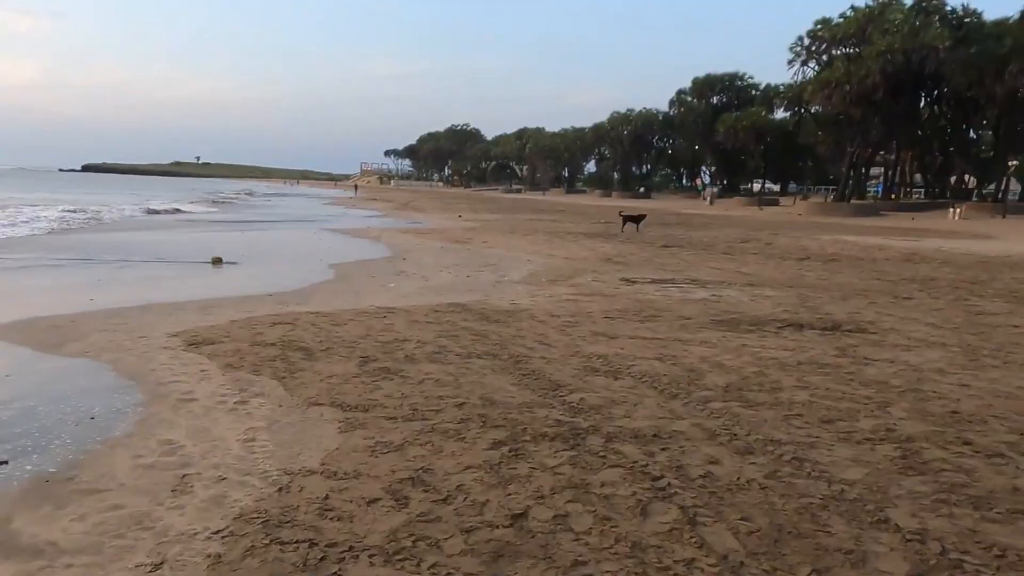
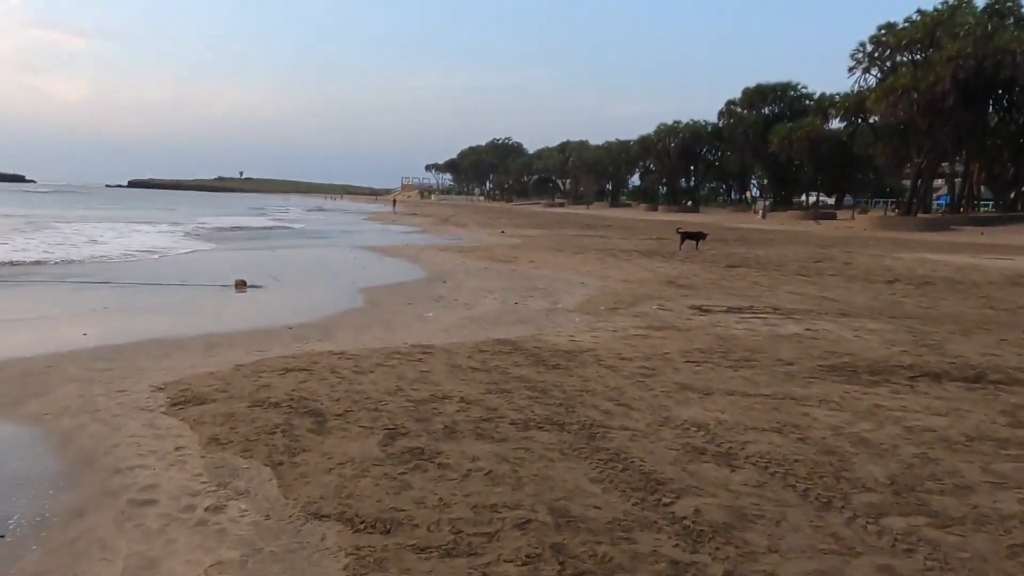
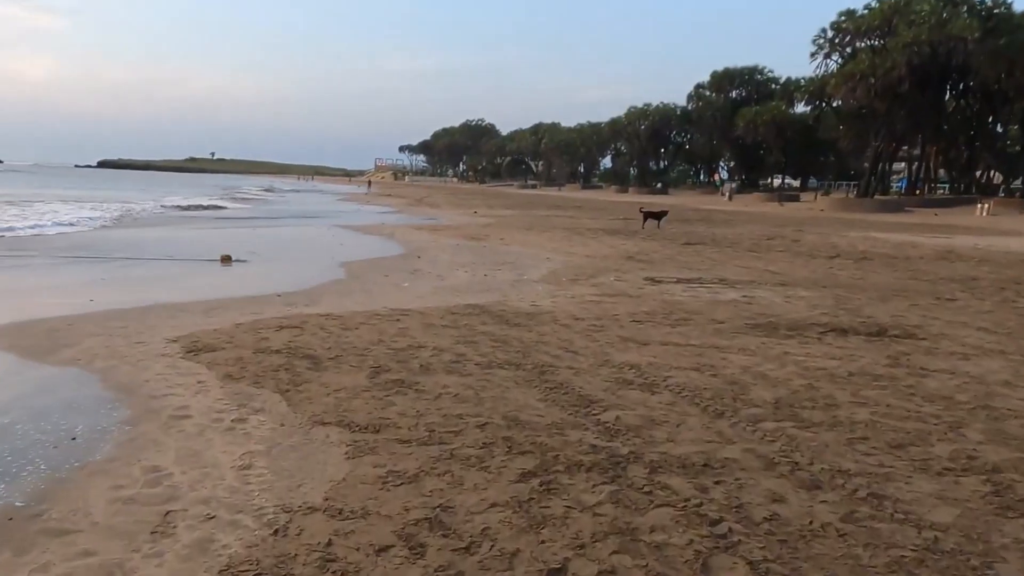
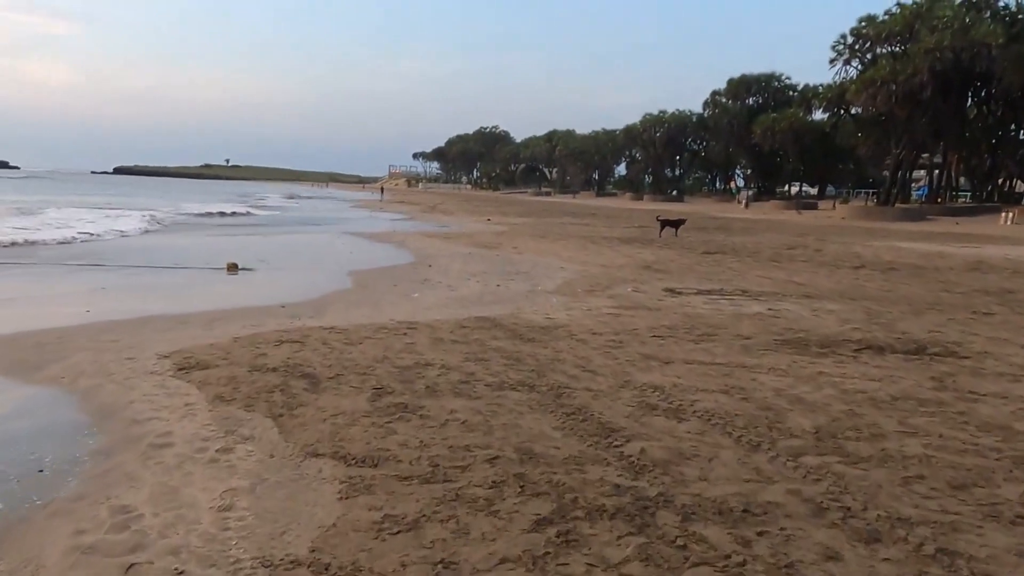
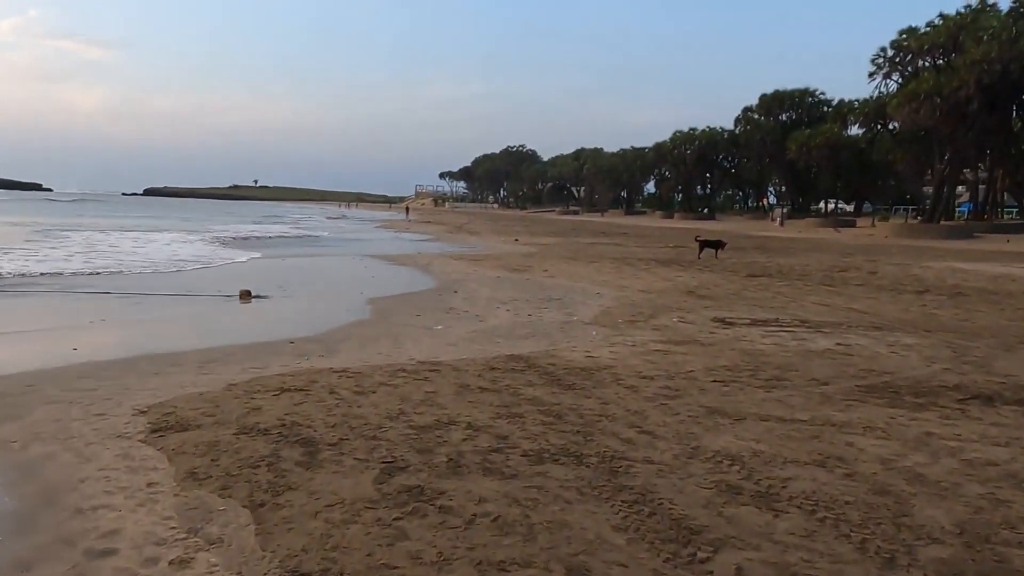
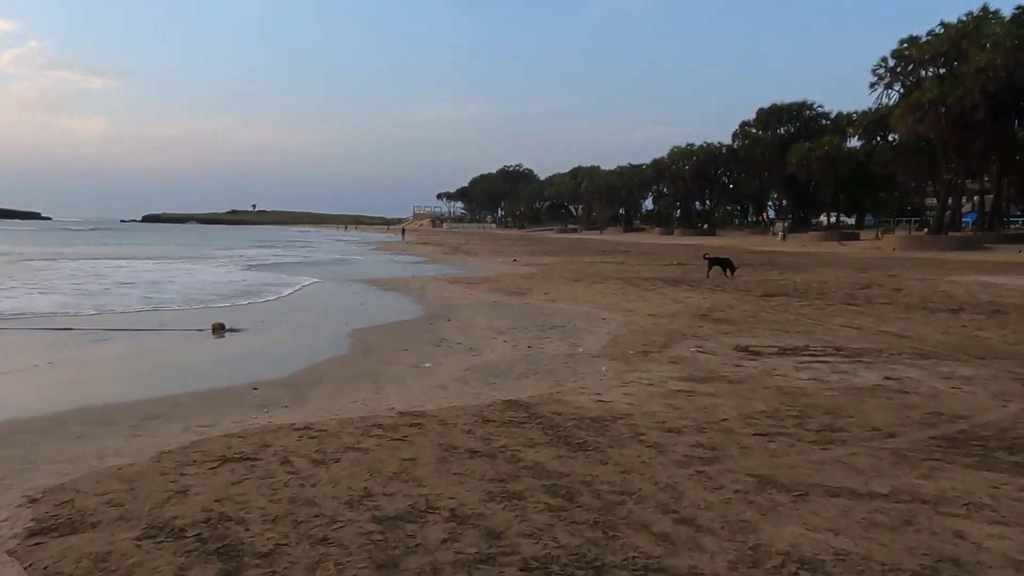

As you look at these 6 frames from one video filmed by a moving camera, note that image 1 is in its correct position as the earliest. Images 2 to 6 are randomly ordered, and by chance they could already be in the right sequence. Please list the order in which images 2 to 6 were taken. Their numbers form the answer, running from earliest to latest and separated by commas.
3, 4, 2, 5, 6
